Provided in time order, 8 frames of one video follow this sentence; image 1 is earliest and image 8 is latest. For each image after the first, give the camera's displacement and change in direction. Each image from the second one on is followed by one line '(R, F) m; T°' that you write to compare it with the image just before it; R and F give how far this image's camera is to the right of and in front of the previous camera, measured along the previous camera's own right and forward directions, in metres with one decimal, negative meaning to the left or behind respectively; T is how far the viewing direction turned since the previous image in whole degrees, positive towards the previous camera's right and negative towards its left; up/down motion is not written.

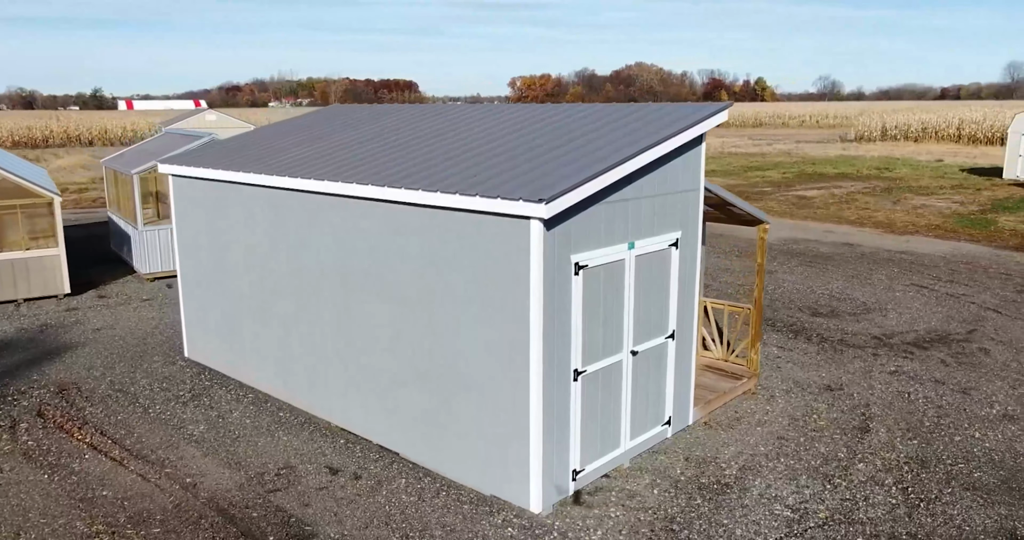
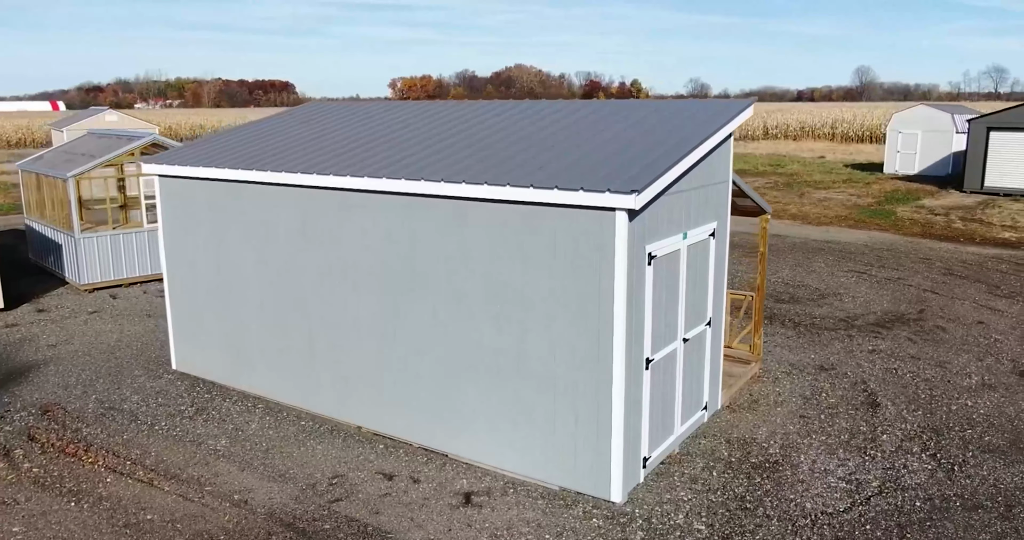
(-1.3, +0.1) m; +9°
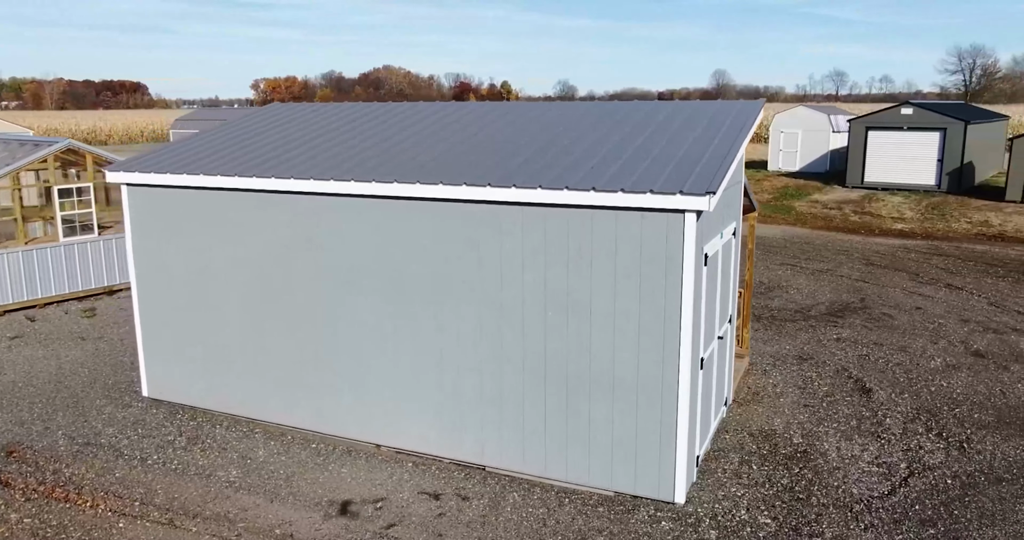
(-1.3, +0.3) m; +9°
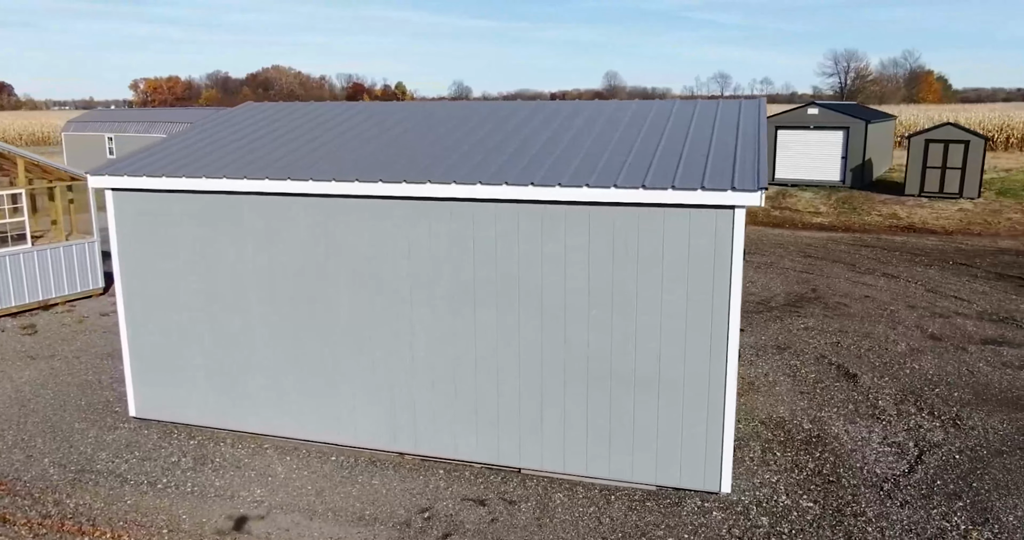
(-1.0, +0.1) m; +8°
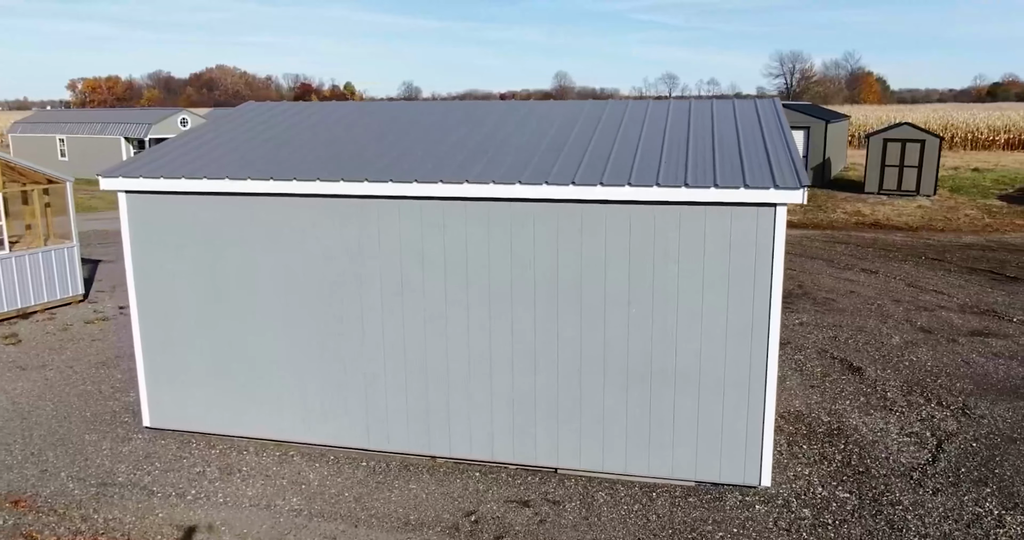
(-0.7, 0.0) m; +4°
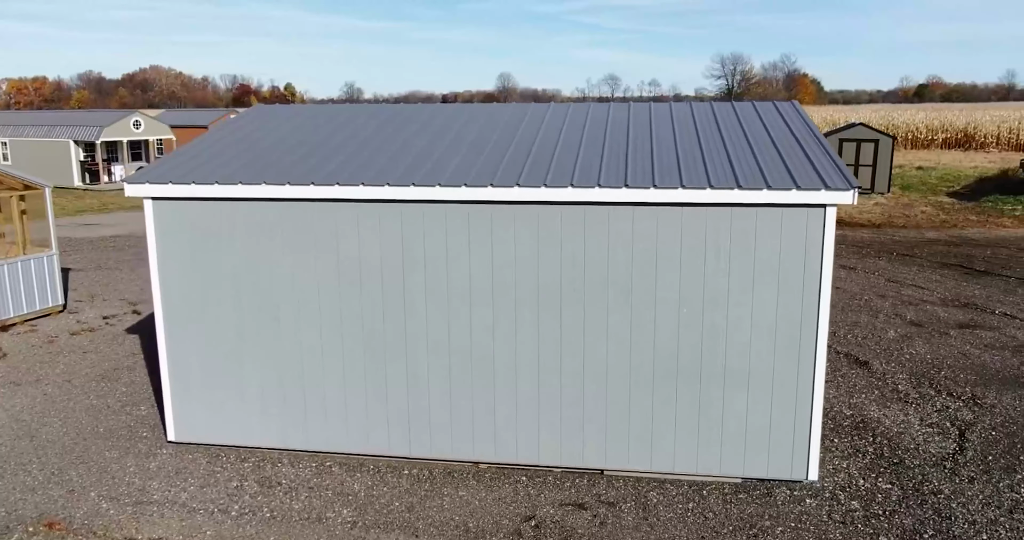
(-0.8, +0.1) m; +4°
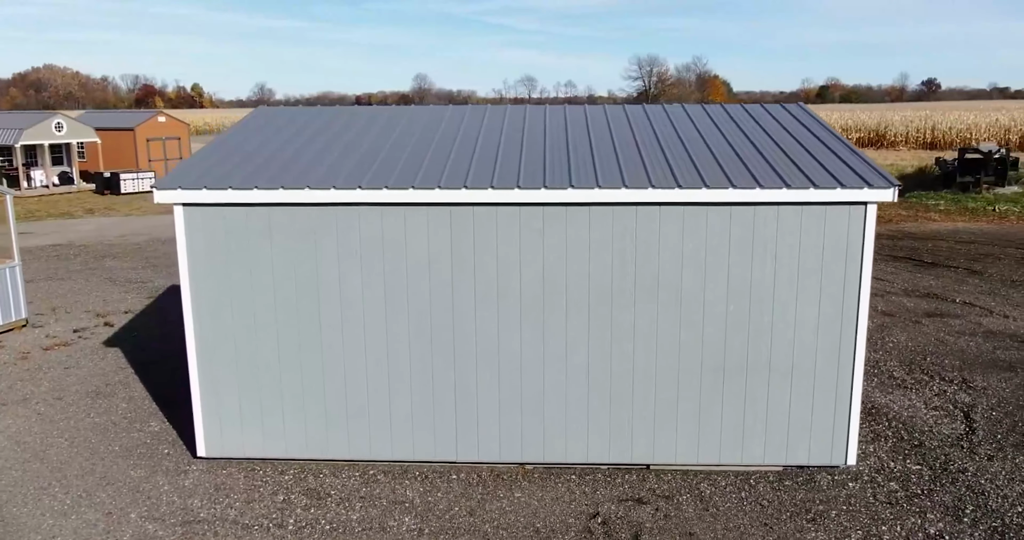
(-1.0, 0.0) m; +6°
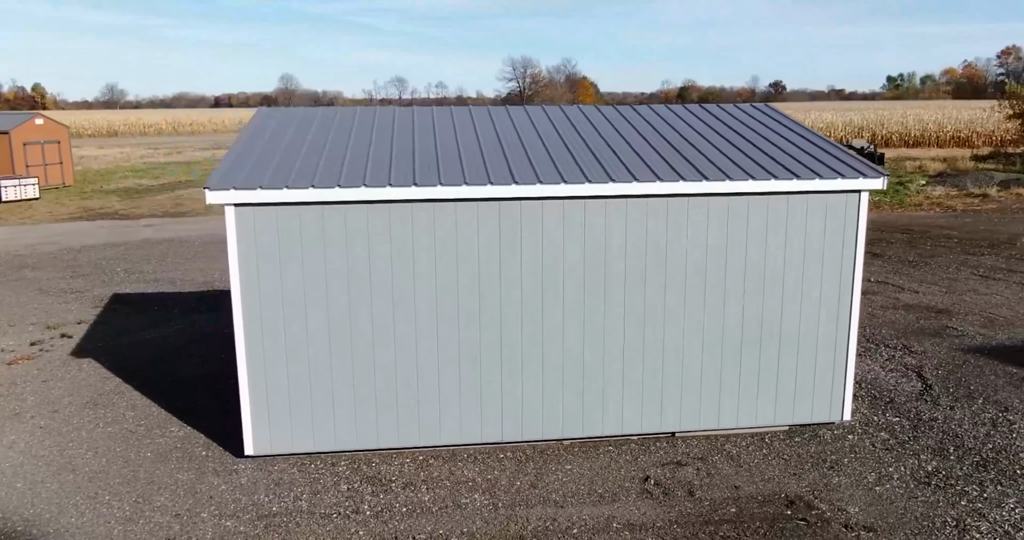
(-1.4, -0.3) m; +9°
